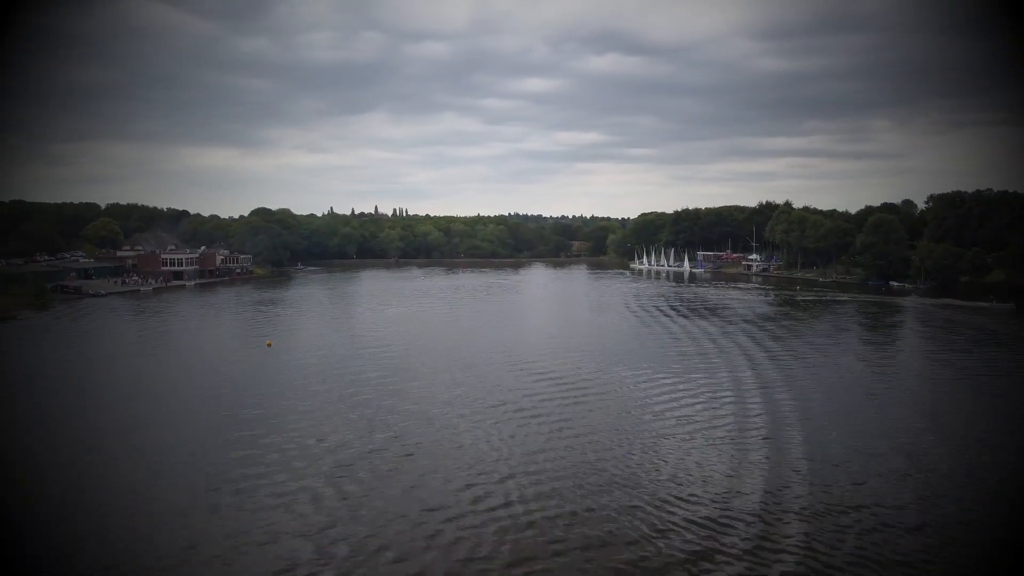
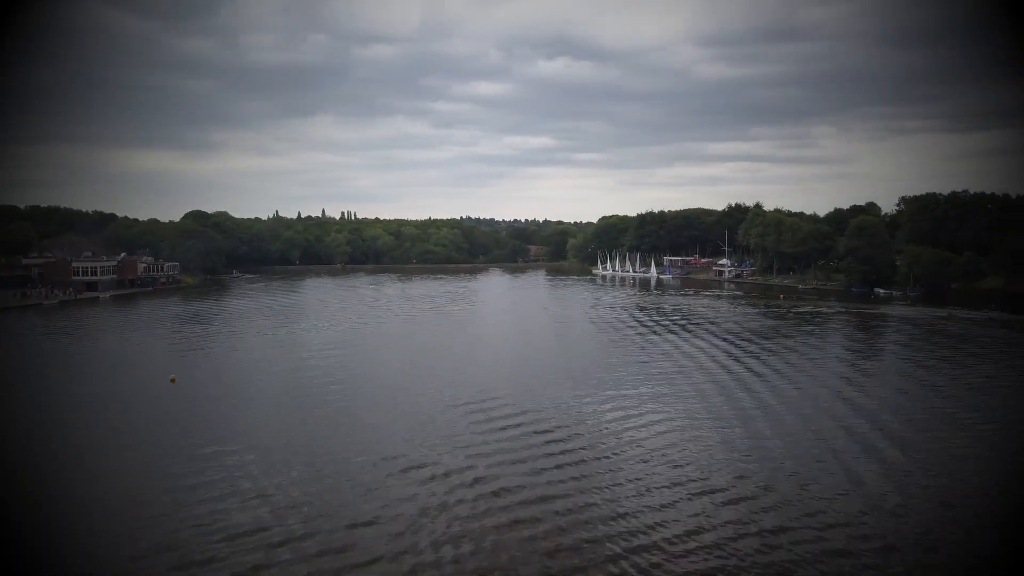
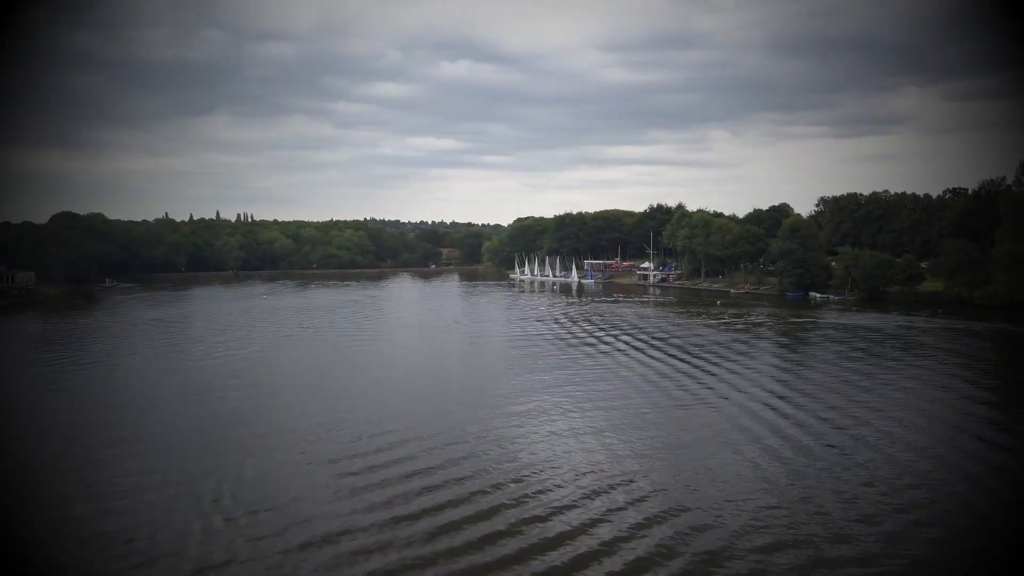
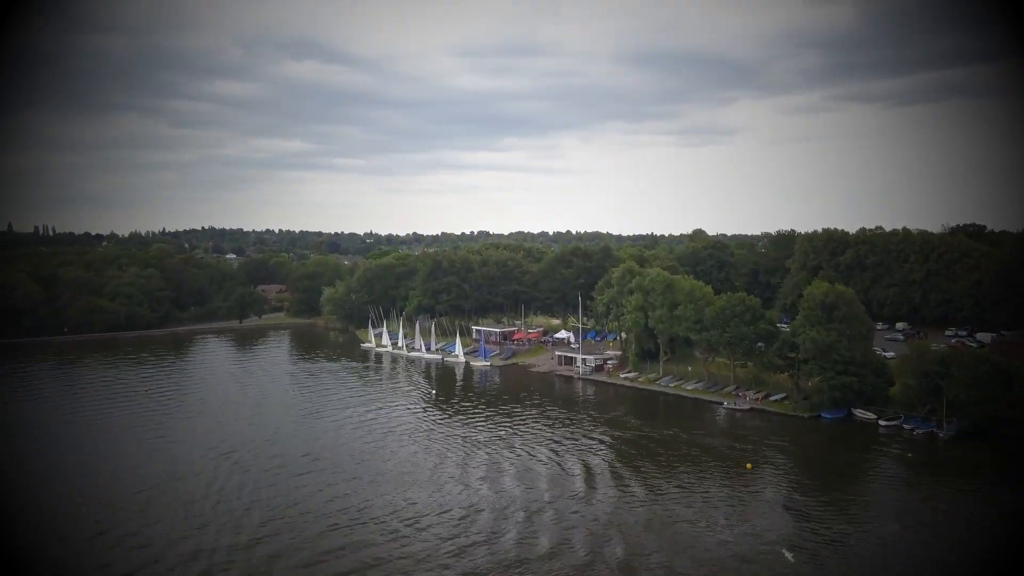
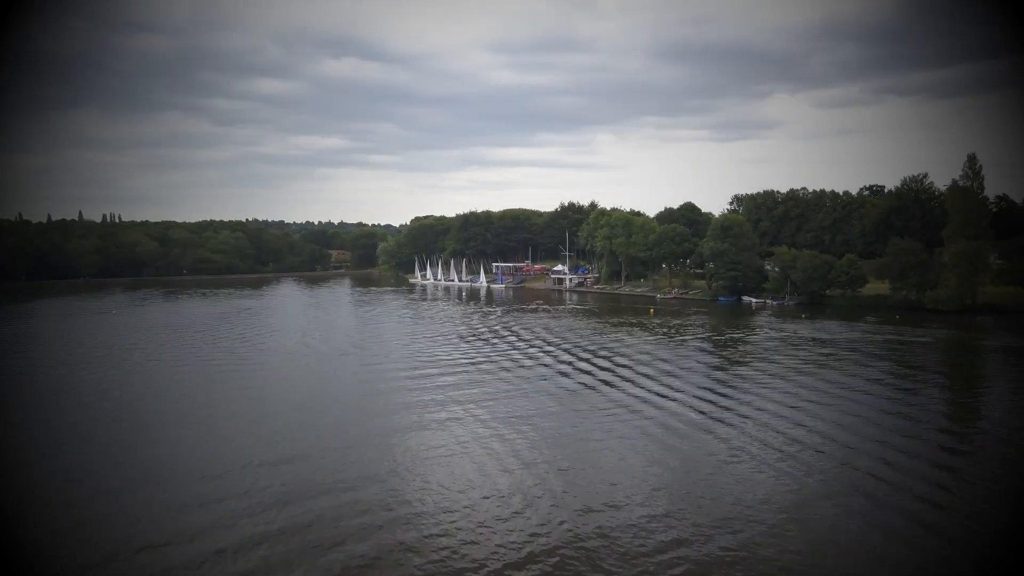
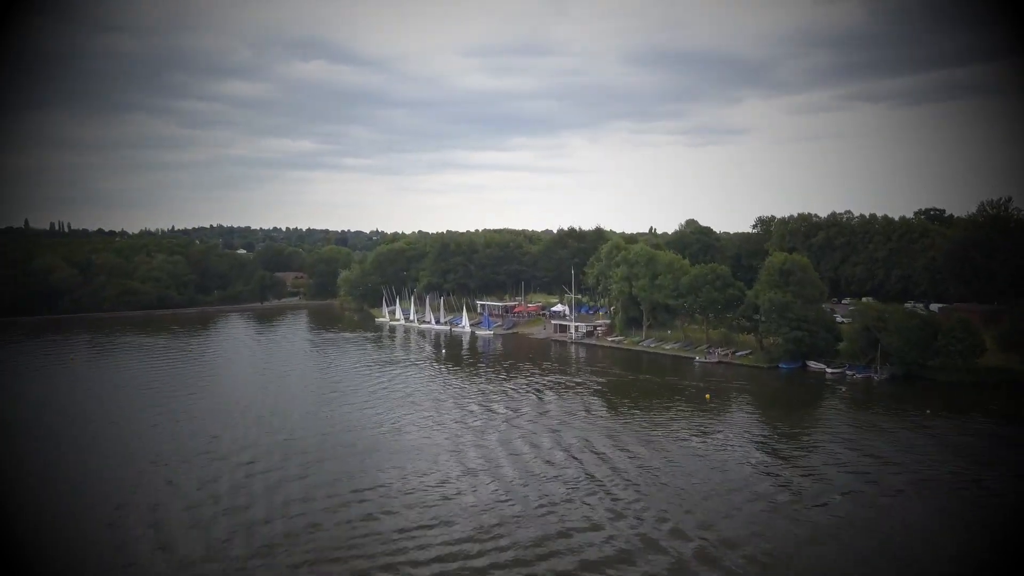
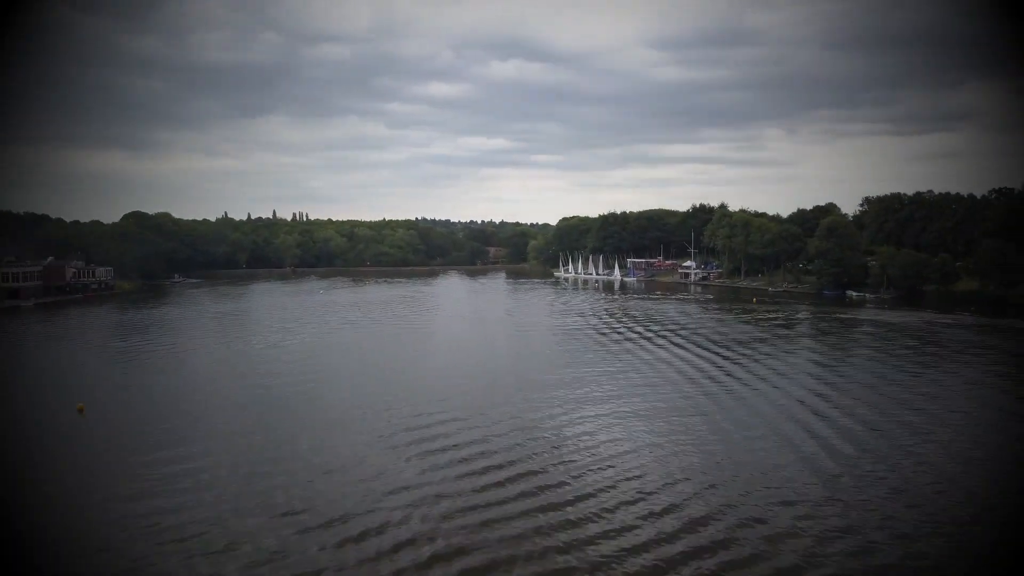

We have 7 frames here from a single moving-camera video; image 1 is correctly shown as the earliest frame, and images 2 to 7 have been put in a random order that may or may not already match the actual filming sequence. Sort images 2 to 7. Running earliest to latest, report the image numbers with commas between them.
2, 7, 3, 5, 6, 4
